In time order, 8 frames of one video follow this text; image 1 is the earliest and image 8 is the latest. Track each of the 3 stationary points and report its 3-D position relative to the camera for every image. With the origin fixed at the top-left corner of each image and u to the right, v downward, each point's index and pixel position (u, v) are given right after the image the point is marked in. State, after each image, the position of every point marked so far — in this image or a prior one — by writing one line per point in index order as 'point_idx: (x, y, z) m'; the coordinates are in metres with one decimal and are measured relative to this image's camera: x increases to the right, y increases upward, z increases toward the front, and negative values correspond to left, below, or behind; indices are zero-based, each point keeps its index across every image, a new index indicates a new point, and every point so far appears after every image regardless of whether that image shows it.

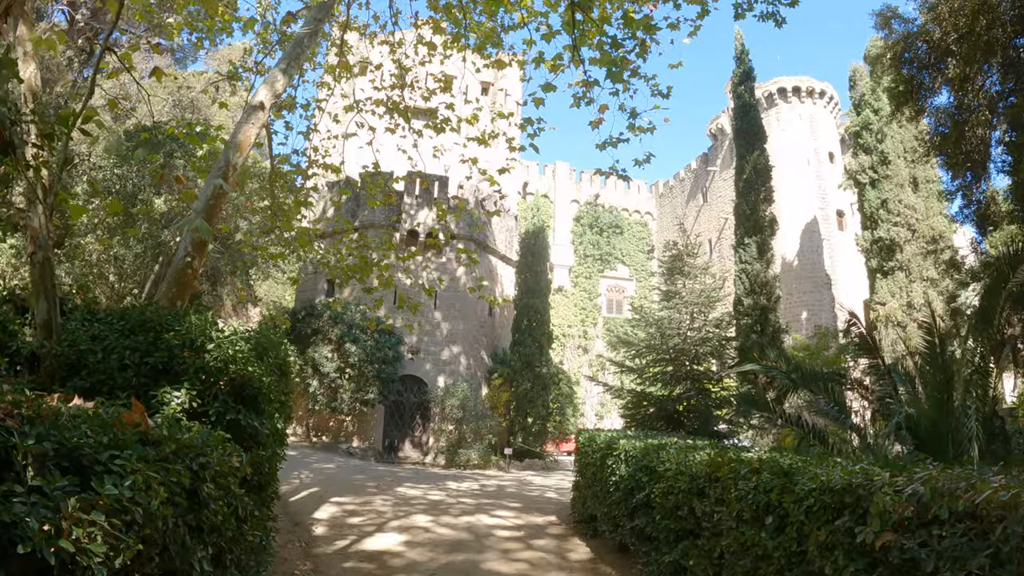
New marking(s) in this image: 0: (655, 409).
0: (+2.3, -1.8, +10.1) m
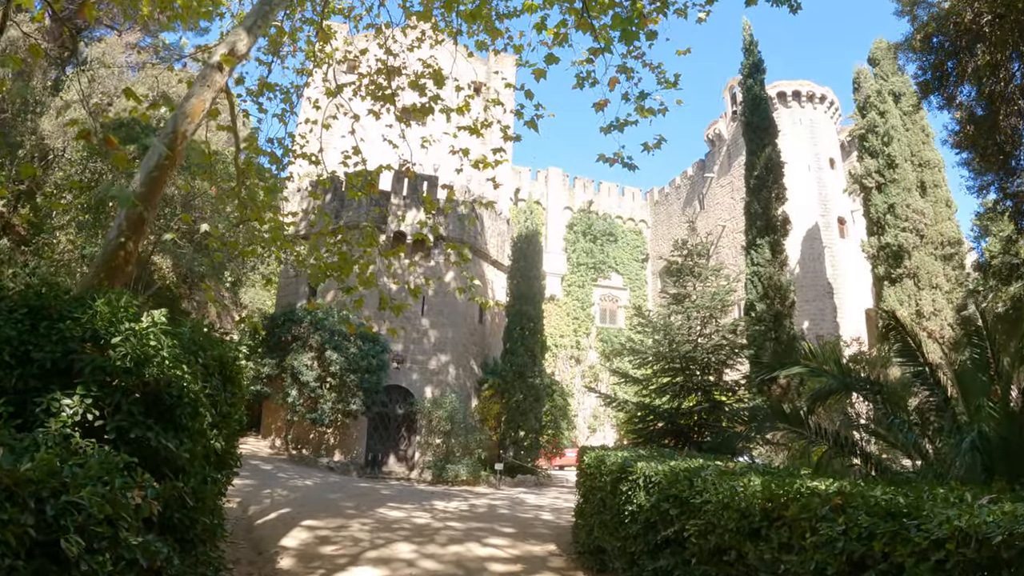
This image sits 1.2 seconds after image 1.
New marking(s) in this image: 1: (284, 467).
0: (+2.3, -1.9, +9.2) m
1: (-4.6, -3.6, +13.2) m
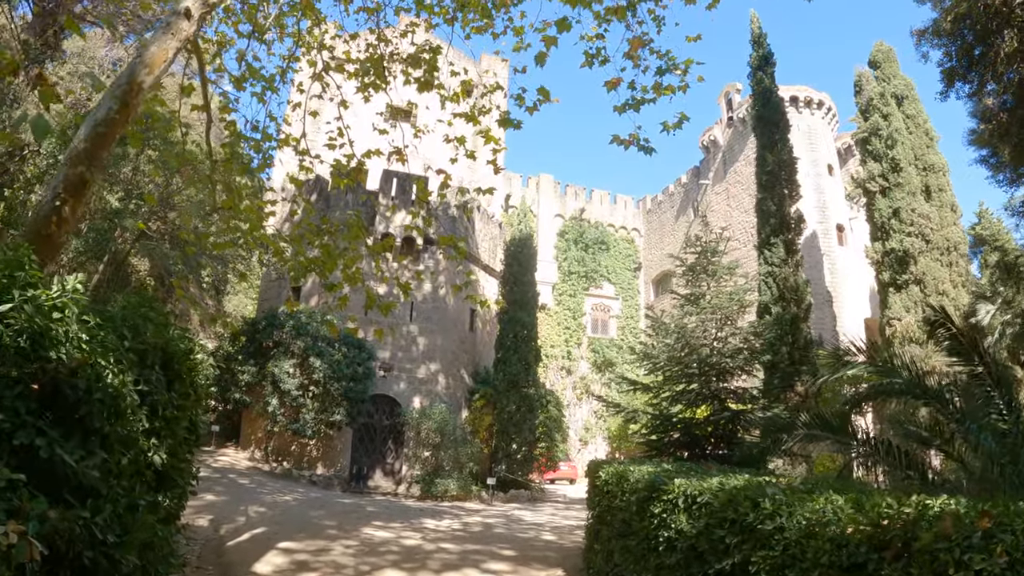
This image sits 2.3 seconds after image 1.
0: (+2.2, -1.8, +8.5) m
1: (-4.7, -3.6, +12.3) m
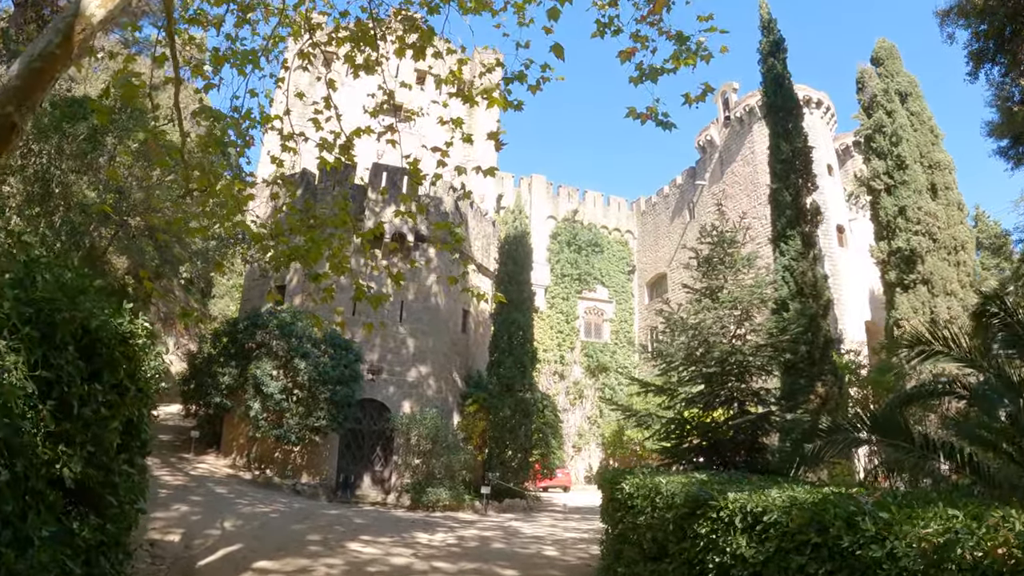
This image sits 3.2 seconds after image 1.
0: (+2.2, -1.8, +7.8) m
1: (-4.7, -3.6, +11.5) m
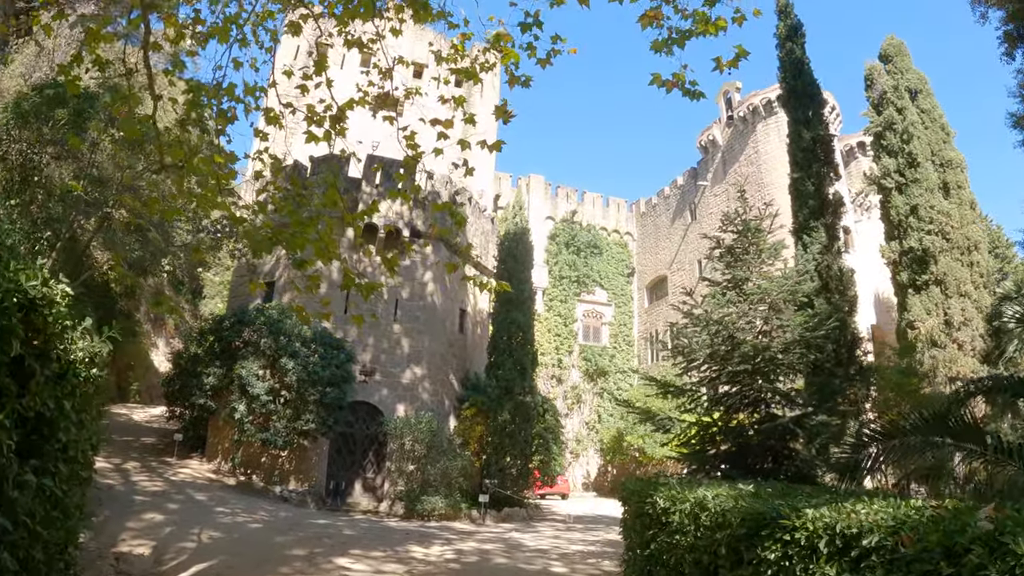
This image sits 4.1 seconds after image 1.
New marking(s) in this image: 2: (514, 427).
0: (+2.3, -1.7, +7.2) m
1: (-4.7, -3.5, +10.8) m
2: (+0.1, -3.0, +13.9) m
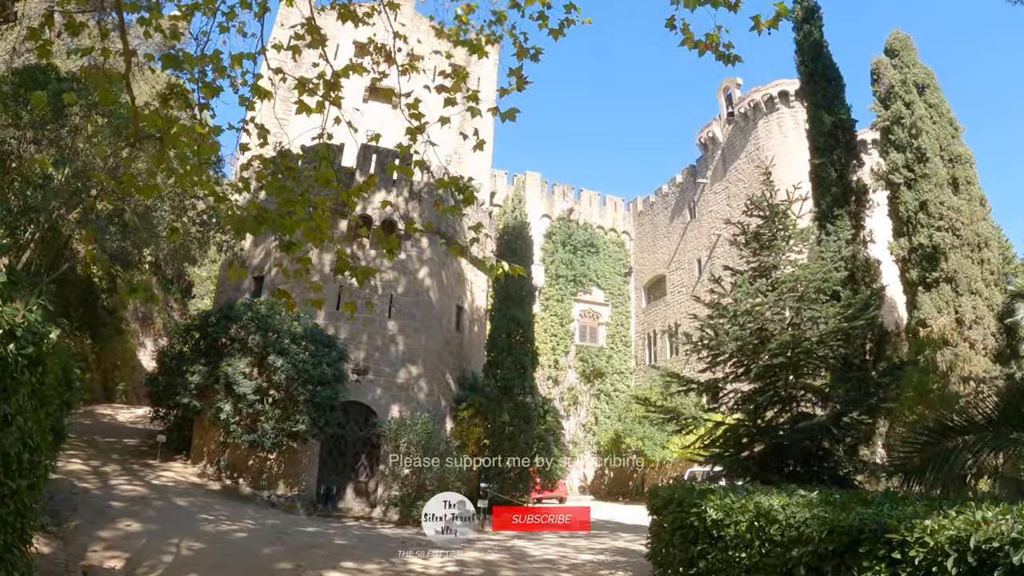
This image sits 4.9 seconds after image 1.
0: (+2.4, -1.6, +6.6) m
1: (-4.7, -3.4, +10.2) m
2: (0.0, -2.9, +13.4) m
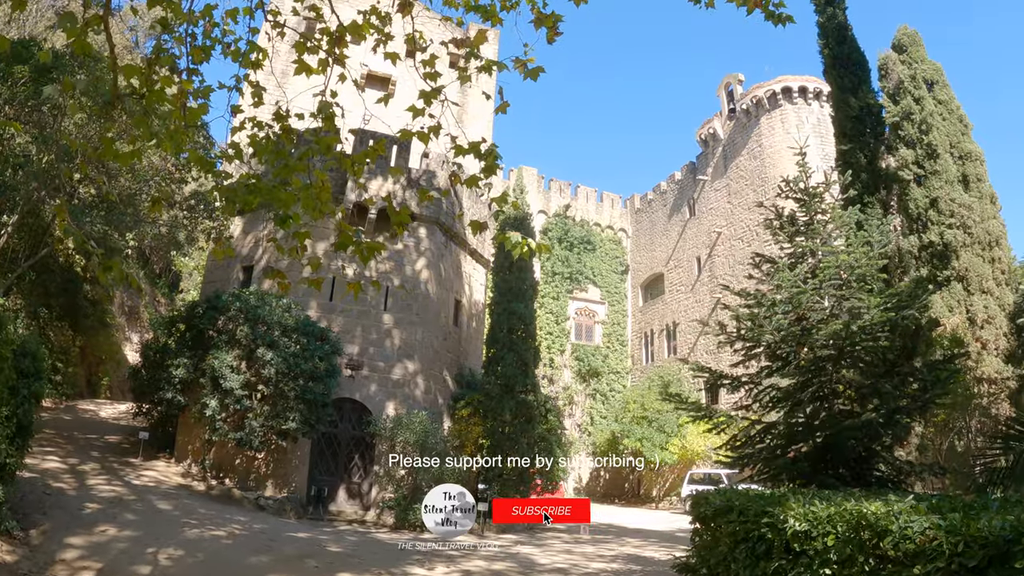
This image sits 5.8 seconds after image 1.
0: (+2.5, -1.5, +6.1) m
1: (-4.6, -3.2, +9.5) m
2: (+0.1, -2.7, +12.8) m
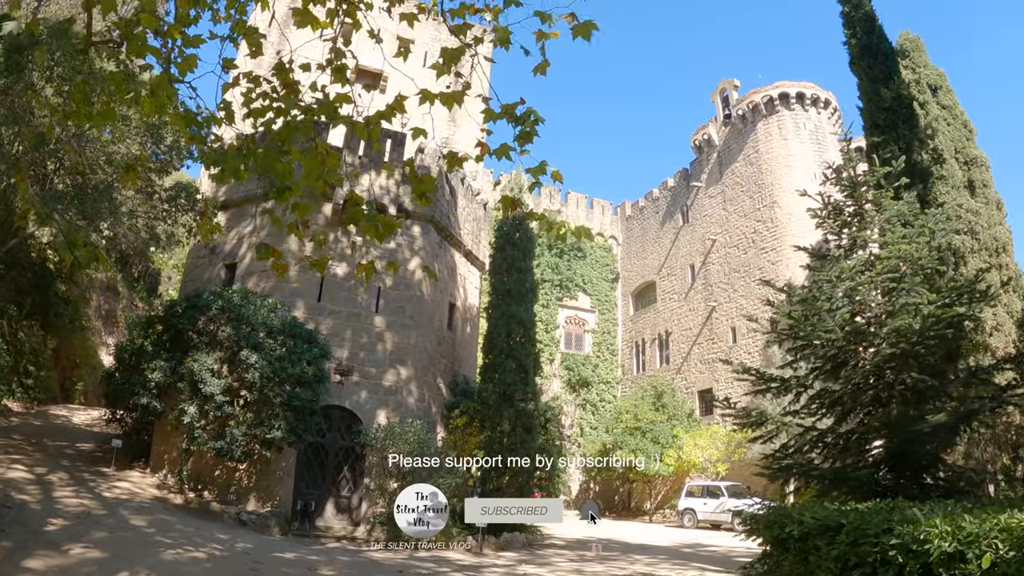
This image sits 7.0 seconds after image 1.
0: (+2.7, -1.4, +5.5) m
1: (-4.6, -3.1, +8.7) m
2: (0.0, -2.8, +12.1) m
